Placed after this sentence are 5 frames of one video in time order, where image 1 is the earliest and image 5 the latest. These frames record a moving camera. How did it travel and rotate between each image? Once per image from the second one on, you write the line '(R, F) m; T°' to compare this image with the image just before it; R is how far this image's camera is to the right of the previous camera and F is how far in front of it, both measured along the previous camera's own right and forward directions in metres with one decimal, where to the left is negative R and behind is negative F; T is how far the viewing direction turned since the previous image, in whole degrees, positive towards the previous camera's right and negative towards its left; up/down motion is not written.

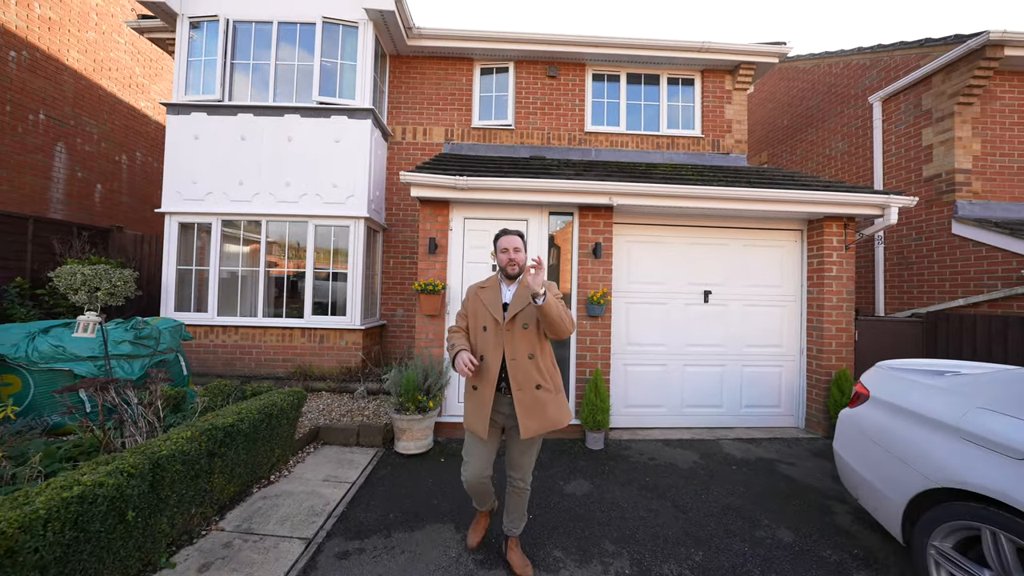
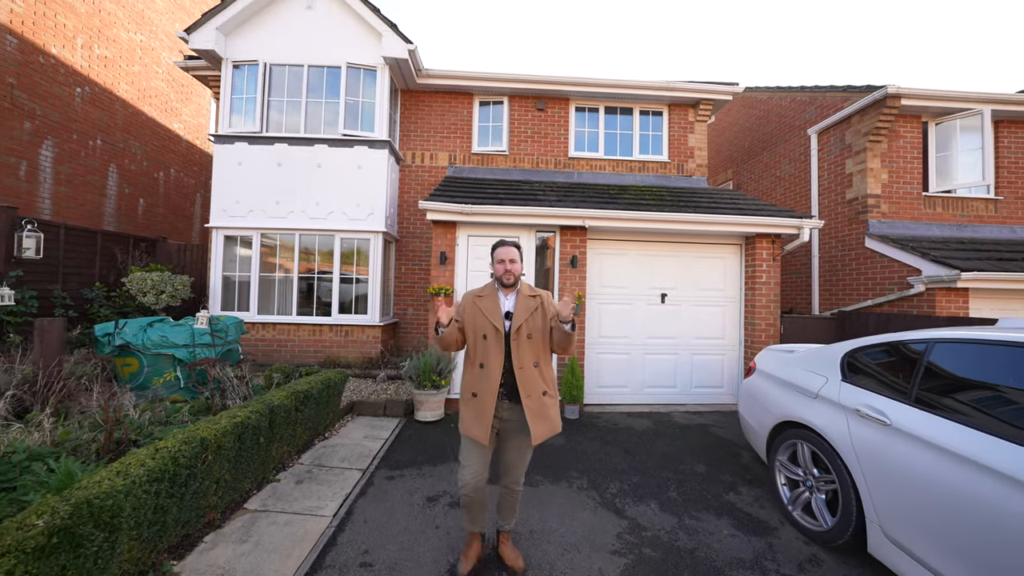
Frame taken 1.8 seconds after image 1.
(0.0, -1.1) m; +1°
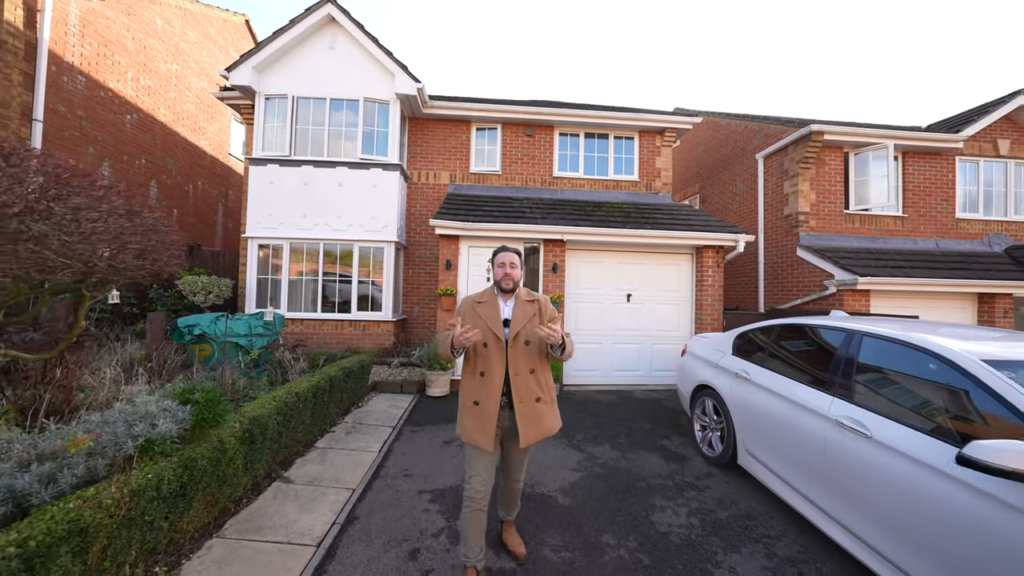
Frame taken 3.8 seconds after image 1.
(0.0, -1.2) m; +1°
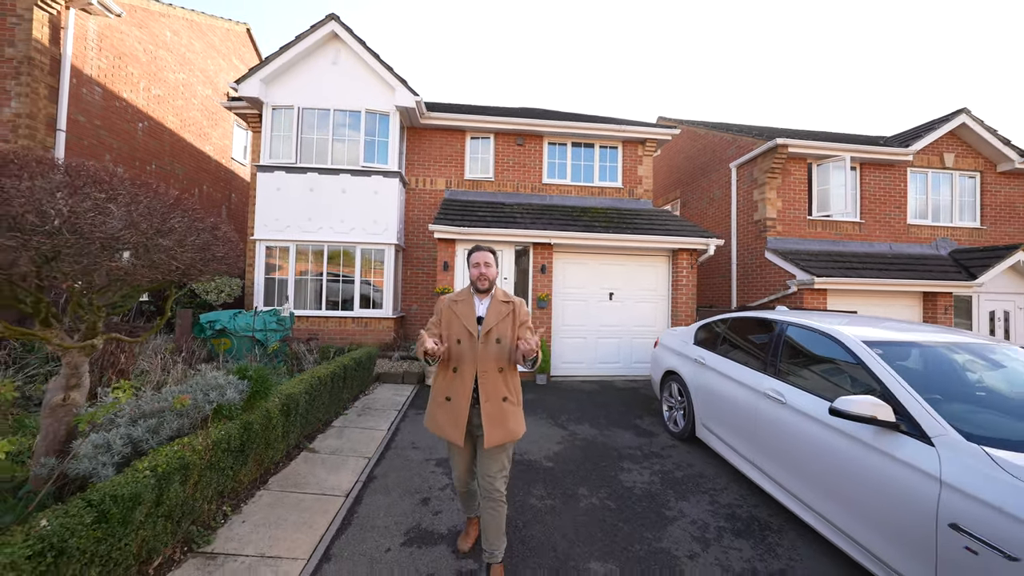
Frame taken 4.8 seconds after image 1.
(0.0, -0.6) m; +1°
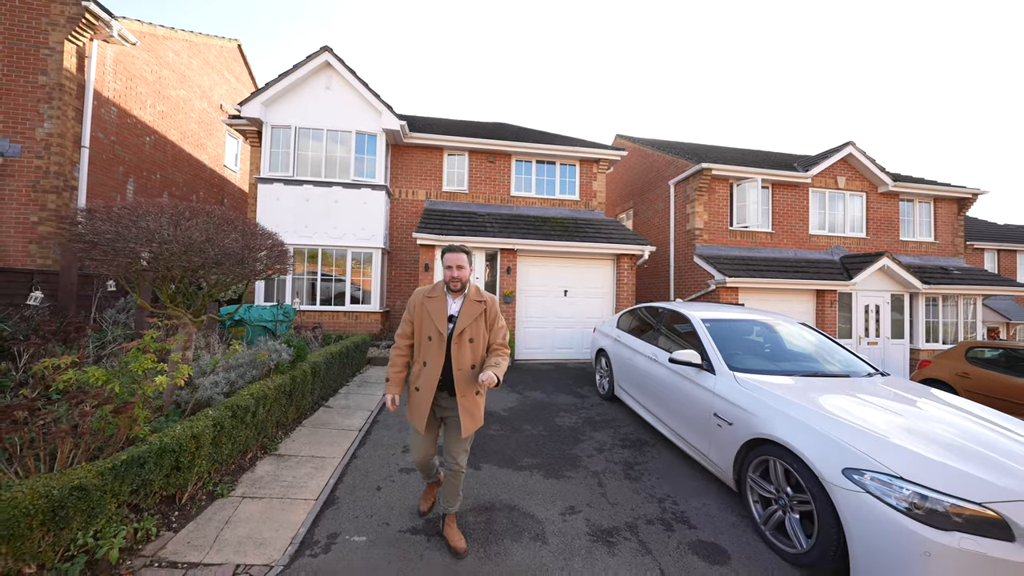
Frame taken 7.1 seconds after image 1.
(+0.1, -1.4) m; +3°
